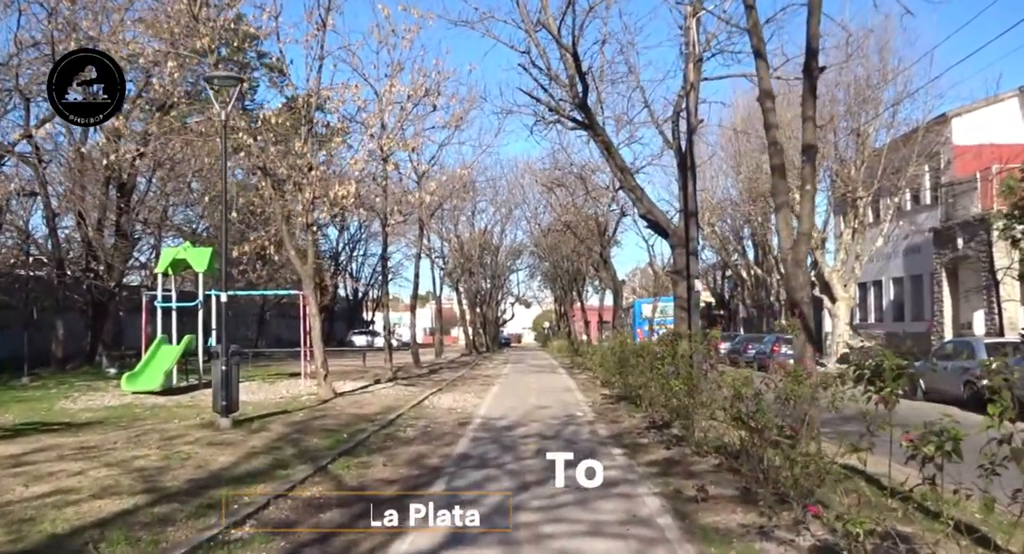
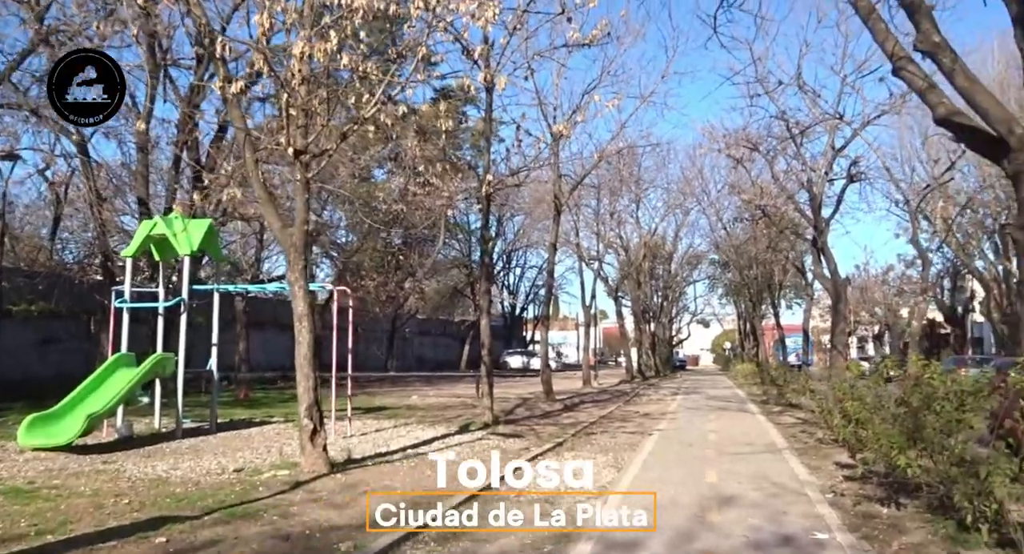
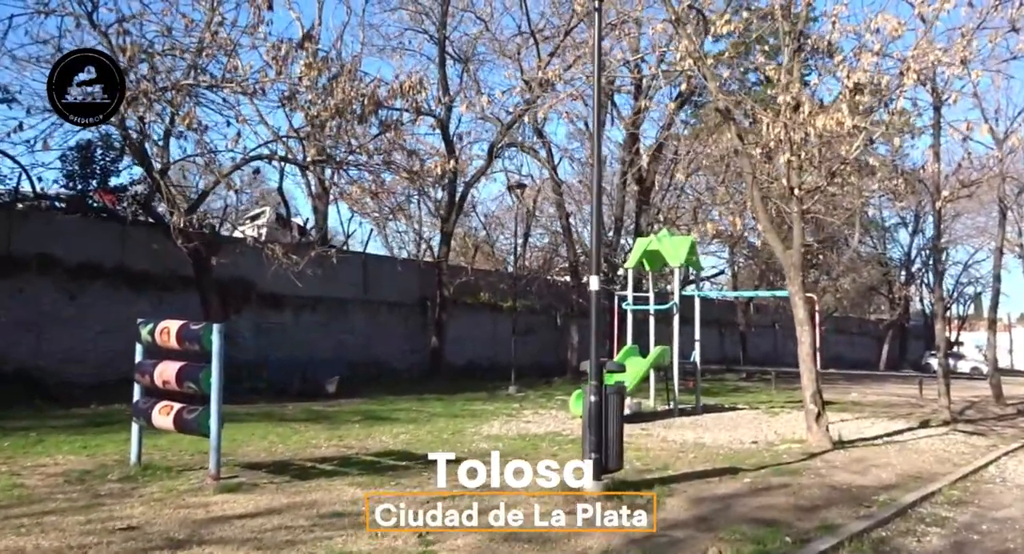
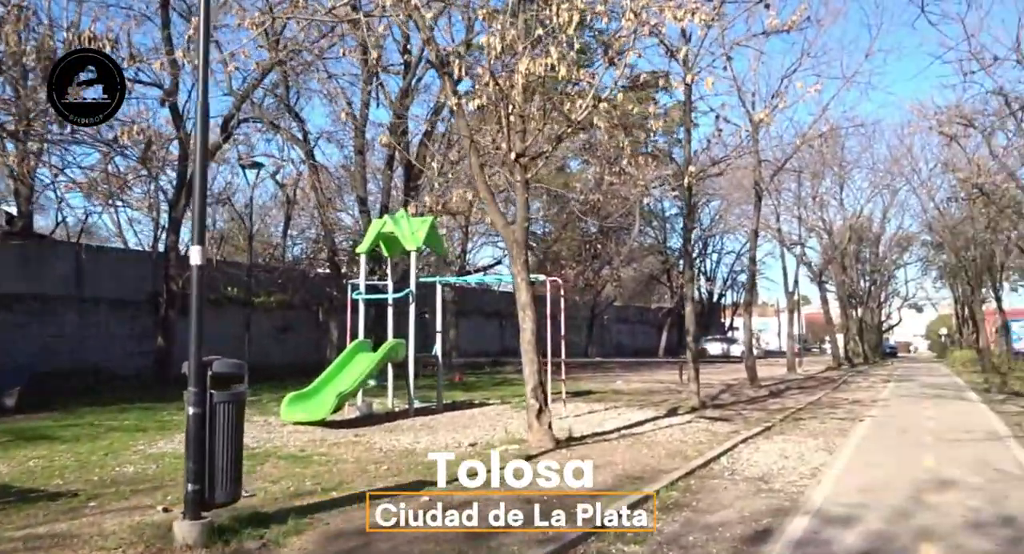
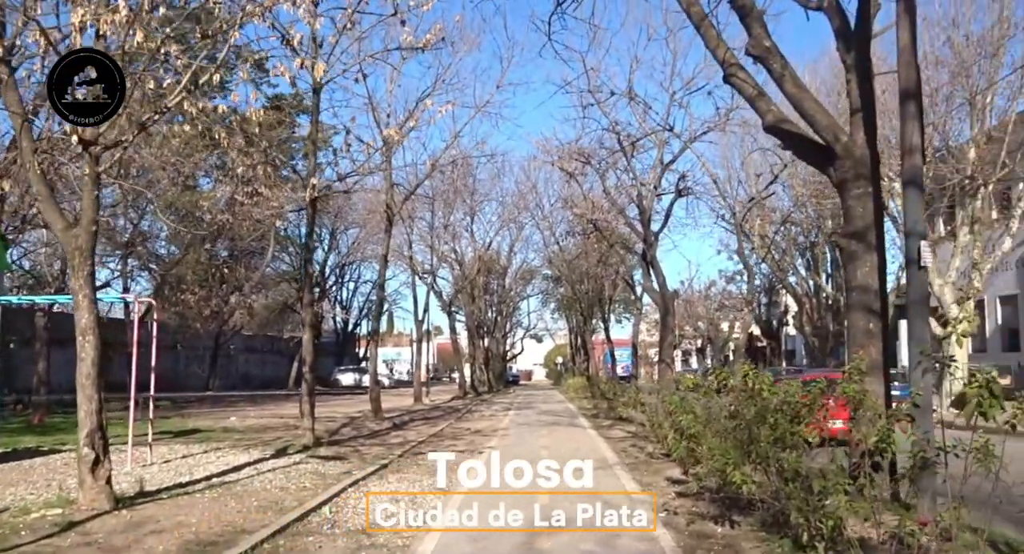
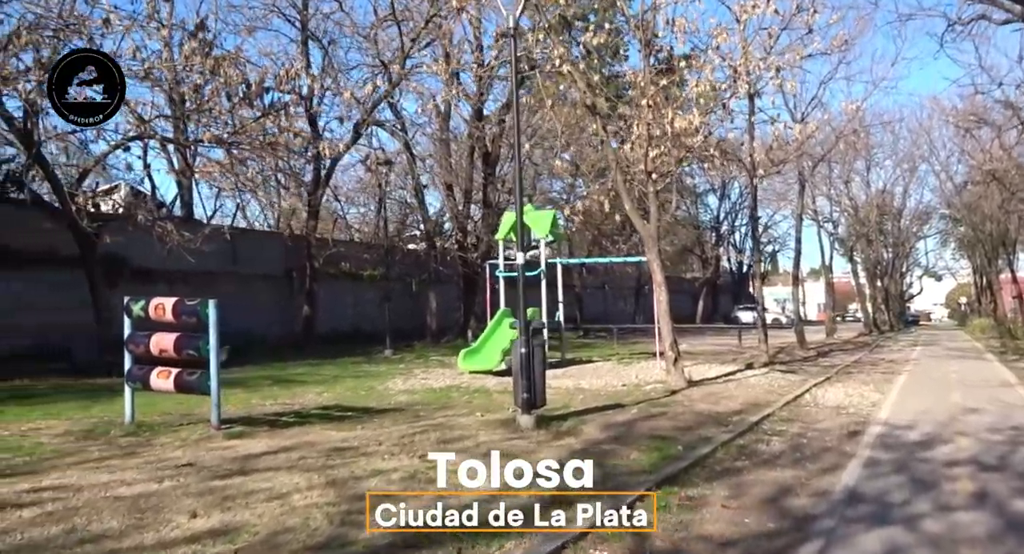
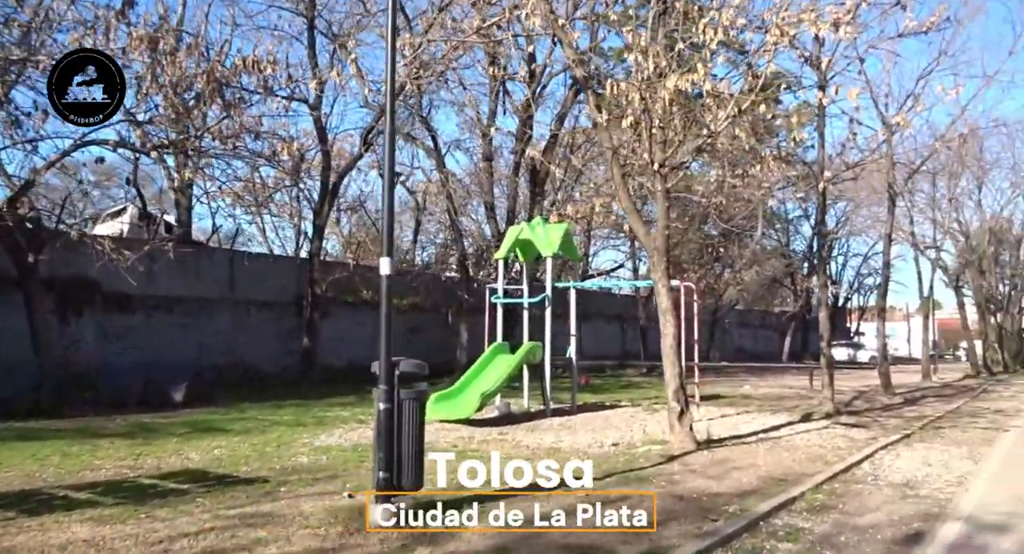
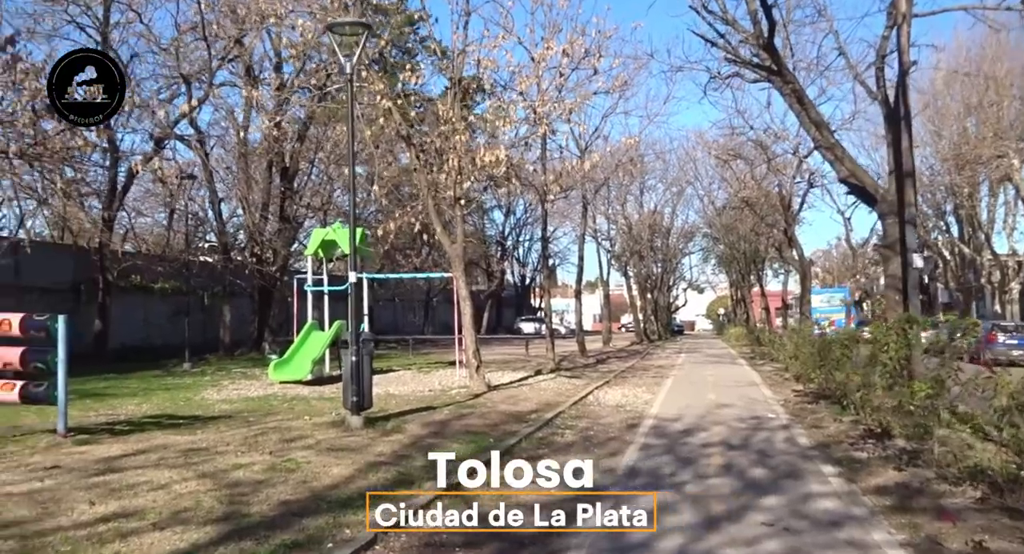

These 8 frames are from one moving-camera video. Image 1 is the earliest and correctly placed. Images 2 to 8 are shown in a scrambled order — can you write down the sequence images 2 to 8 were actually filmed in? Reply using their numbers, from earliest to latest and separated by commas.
8, 6, 3, 7, 4, 2, 5
